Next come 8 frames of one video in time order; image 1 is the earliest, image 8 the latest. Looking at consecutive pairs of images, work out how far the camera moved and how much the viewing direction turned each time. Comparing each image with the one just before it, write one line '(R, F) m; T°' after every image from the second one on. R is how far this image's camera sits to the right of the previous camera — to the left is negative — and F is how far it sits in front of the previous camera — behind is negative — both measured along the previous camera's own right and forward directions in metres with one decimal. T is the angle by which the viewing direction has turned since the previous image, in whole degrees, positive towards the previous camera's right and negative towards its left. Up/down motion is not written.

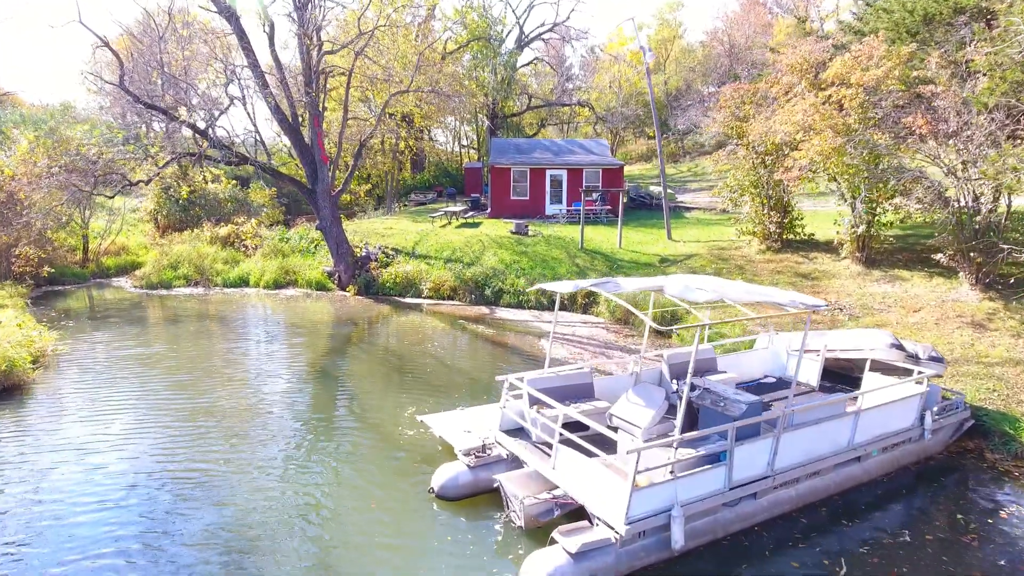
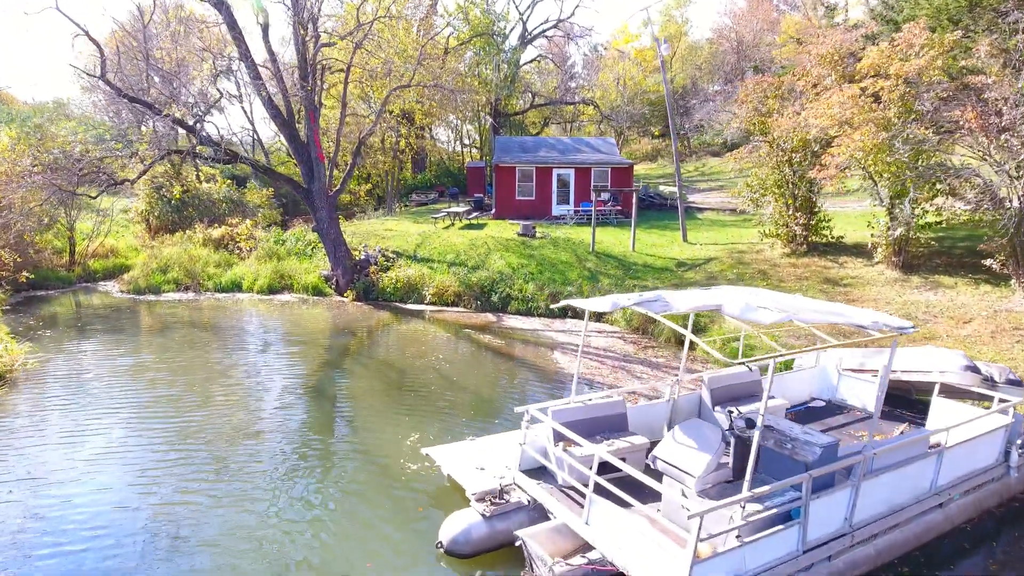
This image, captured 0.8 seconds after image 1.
(-0.2, +1.1) m; 0°
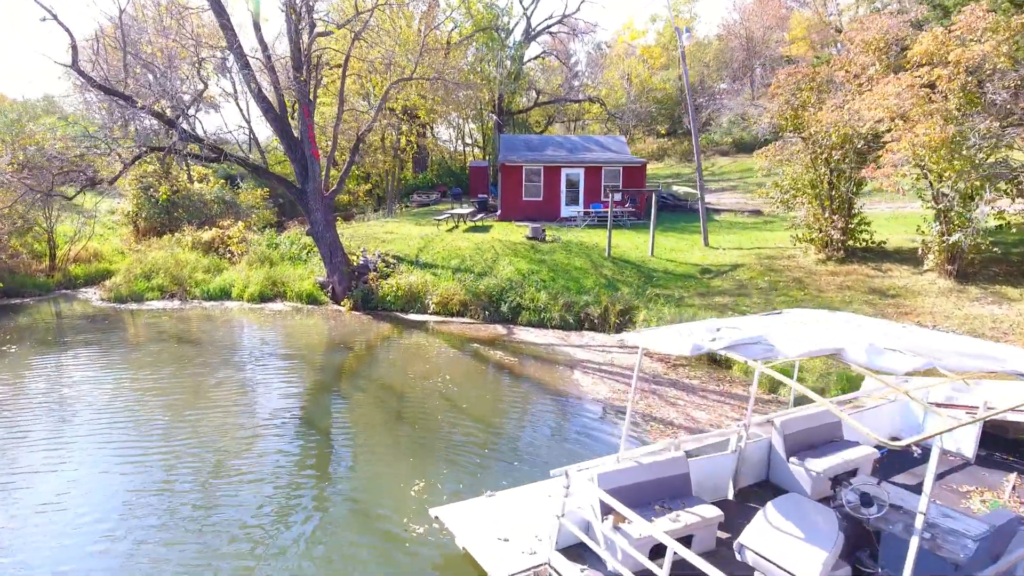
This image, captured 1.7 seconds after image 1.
(-0.3, +1.4) m; 0°
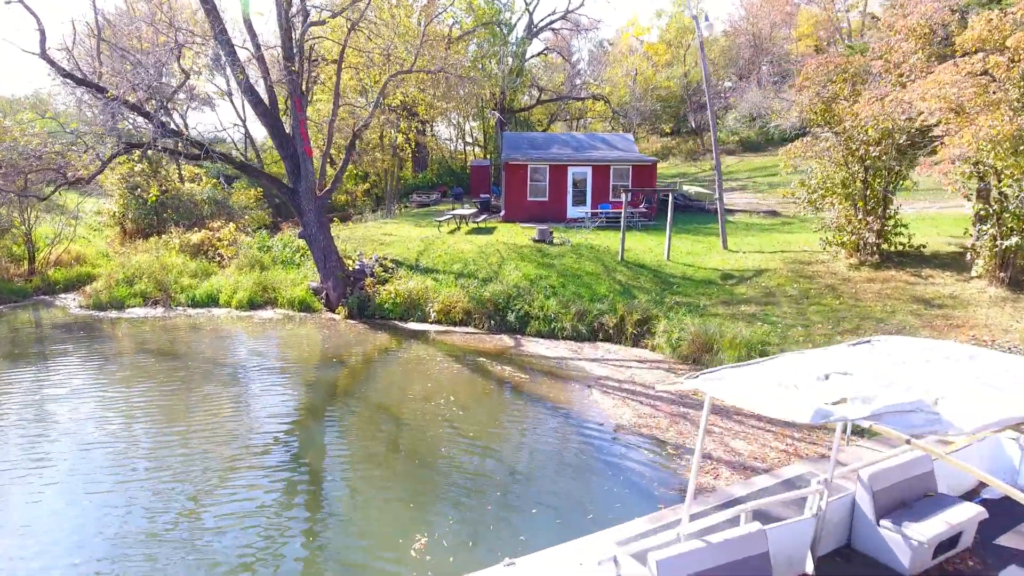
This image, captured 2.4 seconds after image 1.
(-0.2, +1.2) m; 0°
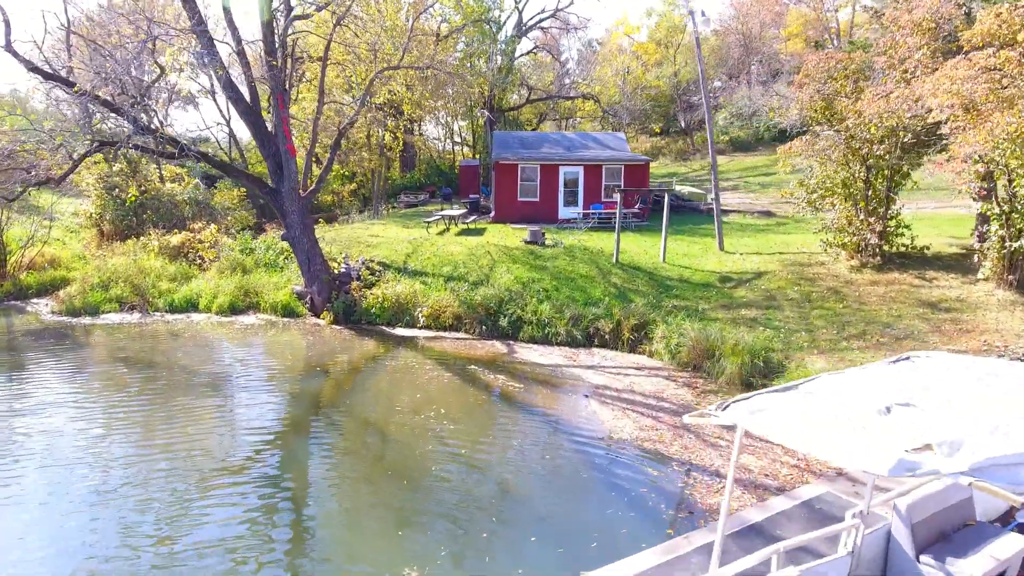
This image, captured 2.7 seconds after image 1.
(-0.1, +0.5) m; +1°
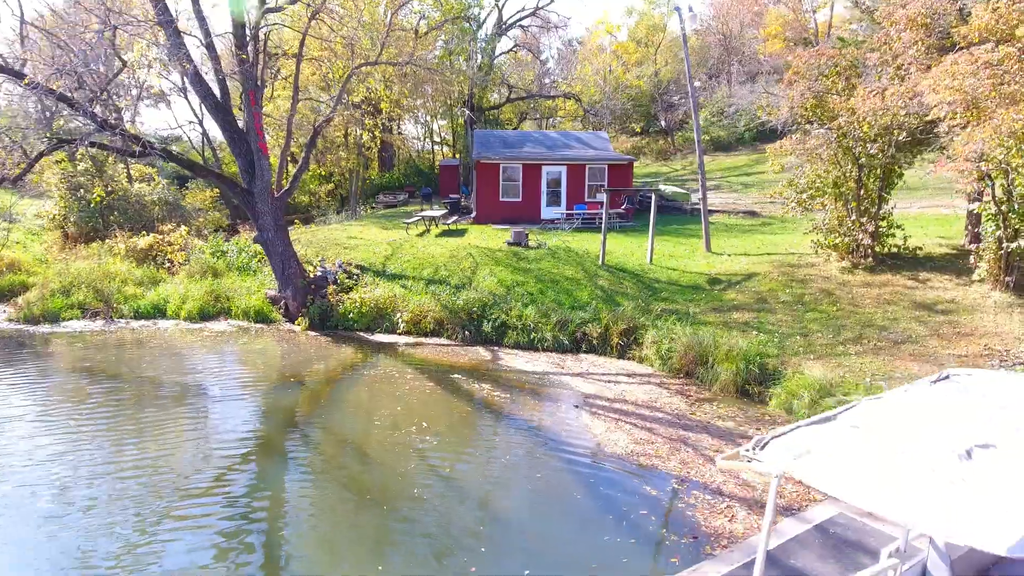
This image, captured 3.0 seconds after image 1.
(-0.1, +0.5) m; +2°
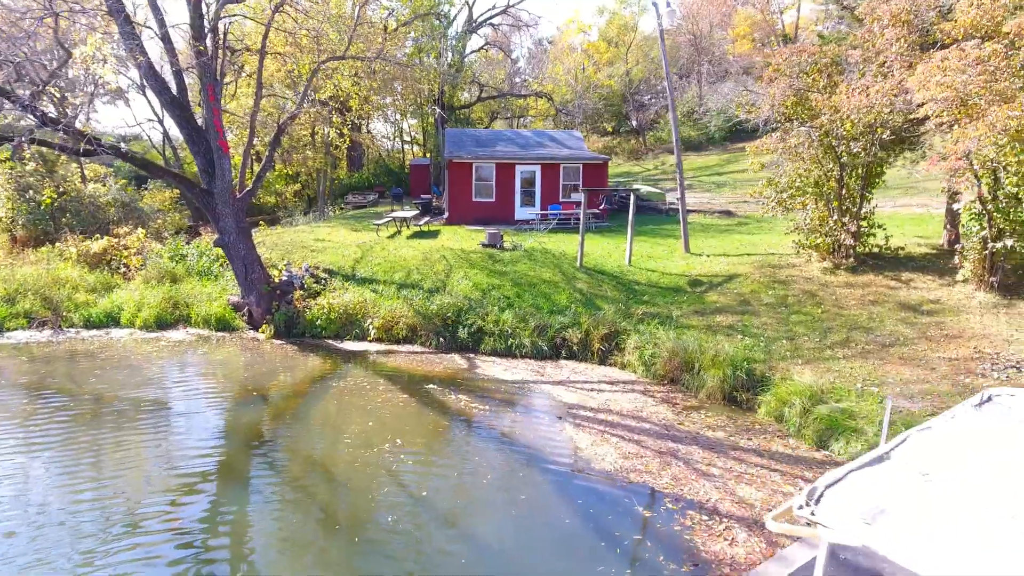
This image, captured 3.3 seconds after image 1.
(-0.1, +0.6) m; +3°
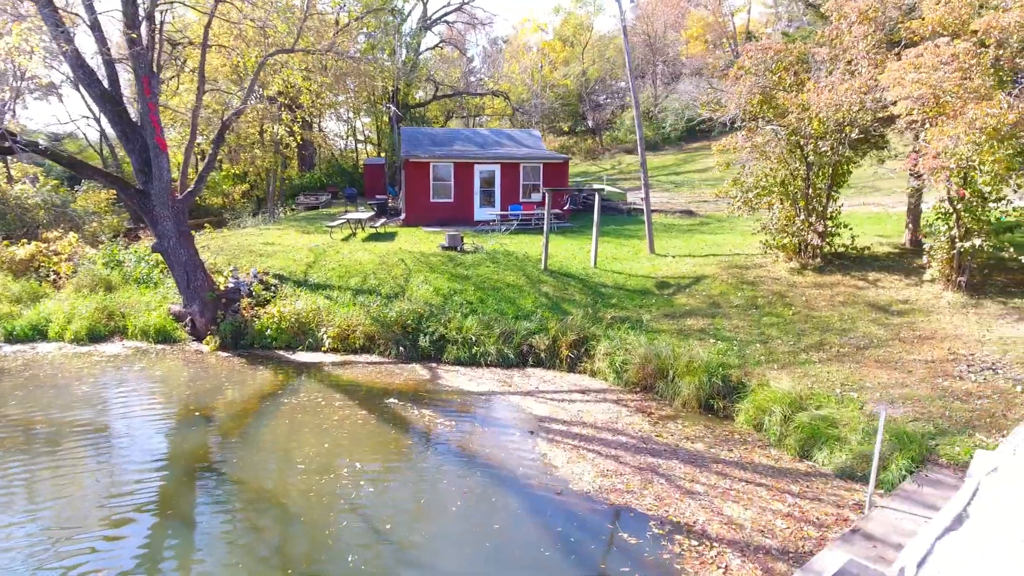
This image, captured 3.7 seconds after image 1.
(-0.1, +0.6) m; +4°
